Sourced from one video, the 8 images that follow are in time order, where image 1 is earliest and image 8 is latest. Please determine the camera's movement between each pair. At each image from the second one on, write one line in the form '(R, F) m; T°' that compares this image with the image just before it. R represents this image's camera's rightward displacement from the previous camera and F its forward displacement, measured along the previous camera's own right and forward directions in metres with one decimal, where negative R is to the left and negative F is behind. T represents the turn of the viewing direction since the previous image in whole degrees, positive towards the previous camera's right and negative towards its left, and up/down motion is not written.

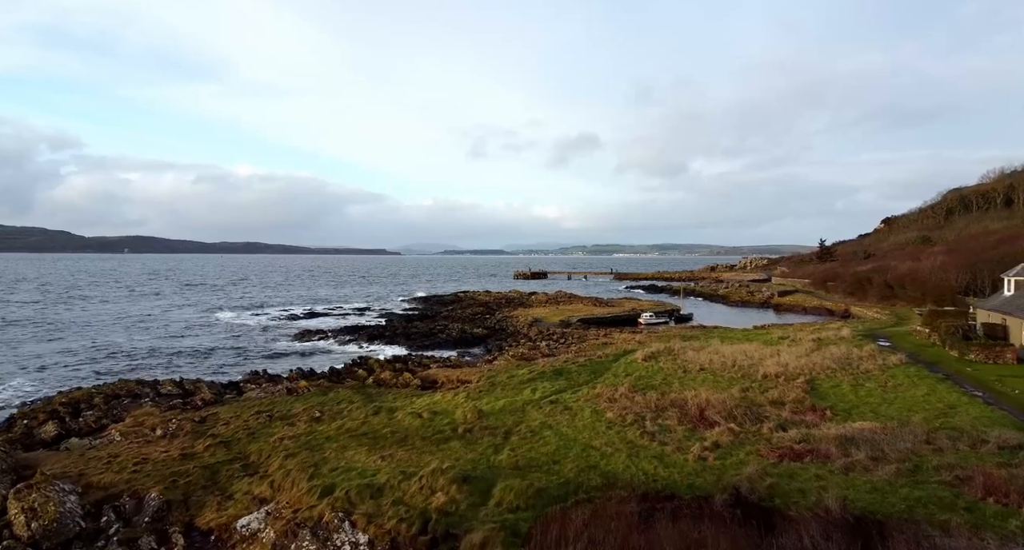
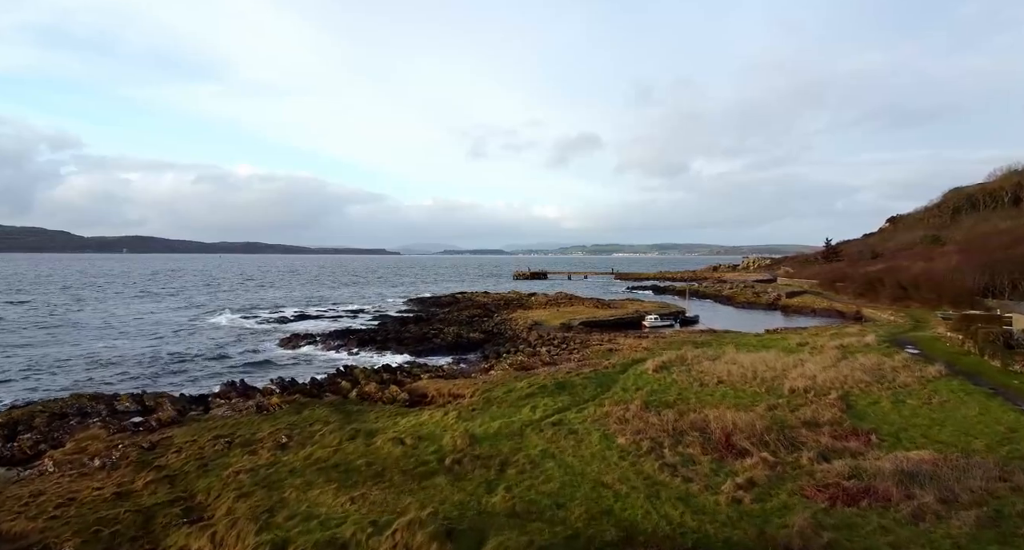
(+0.1, +1.8) m; 0°
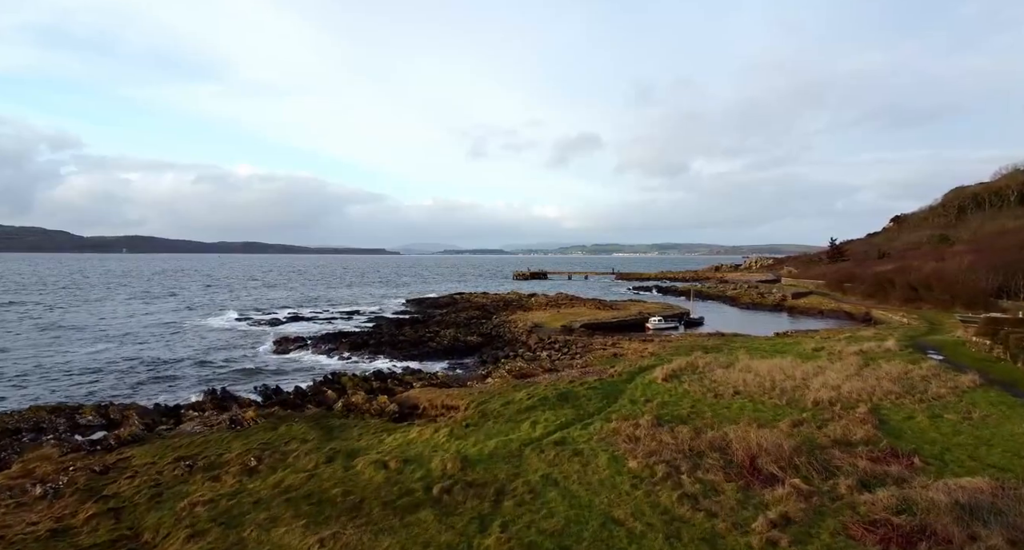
(+0.1, +1.3) m; 0°
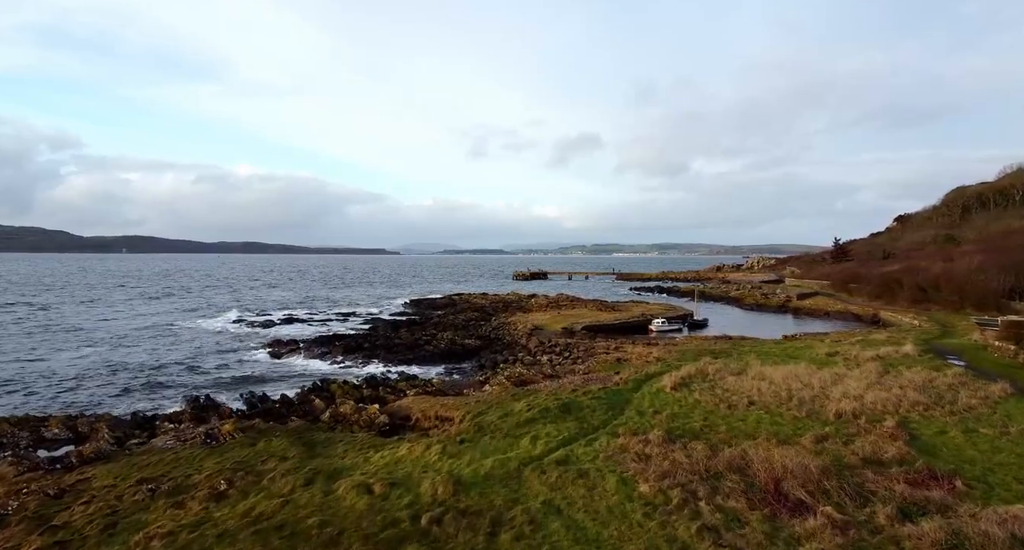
(0.0, +1.0) m; 0°
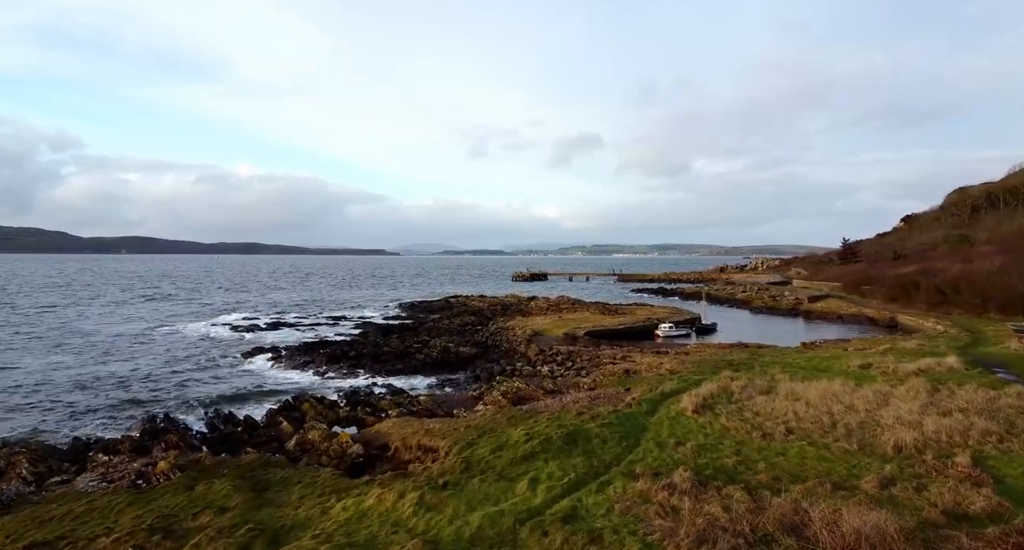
(+0.1, +2.1) m; 0°
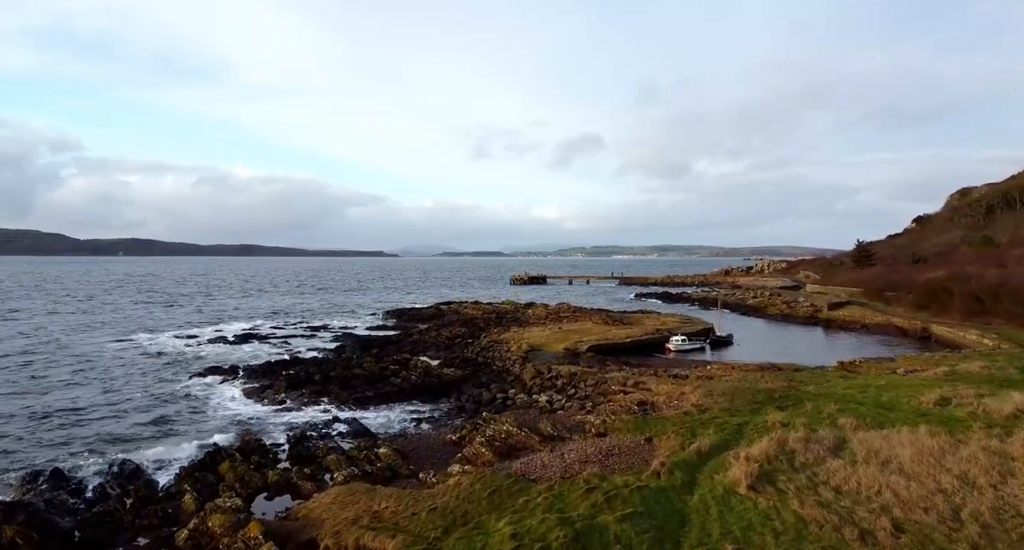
(+0.3, +3.7) m; 0°
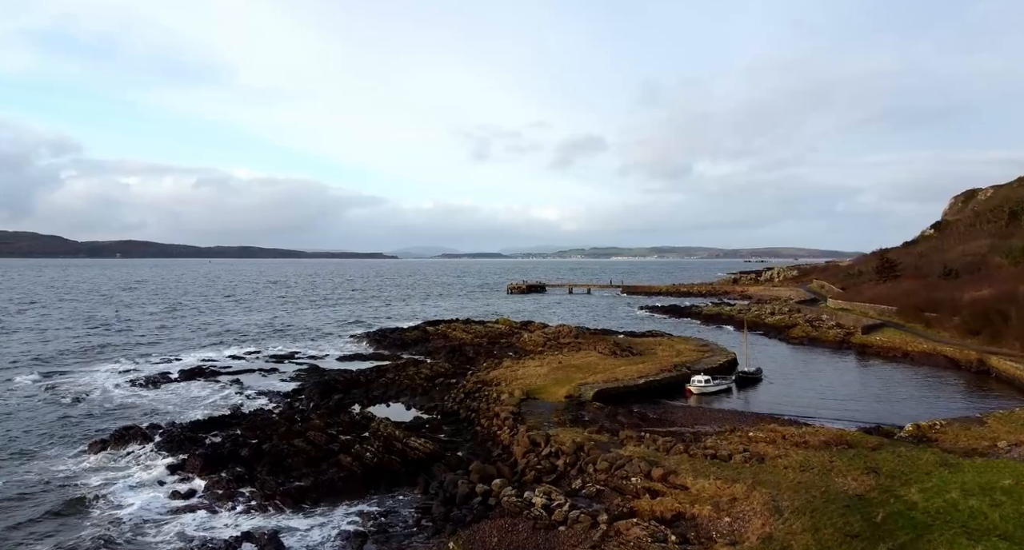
(+0.4, +5.1) m; 0°
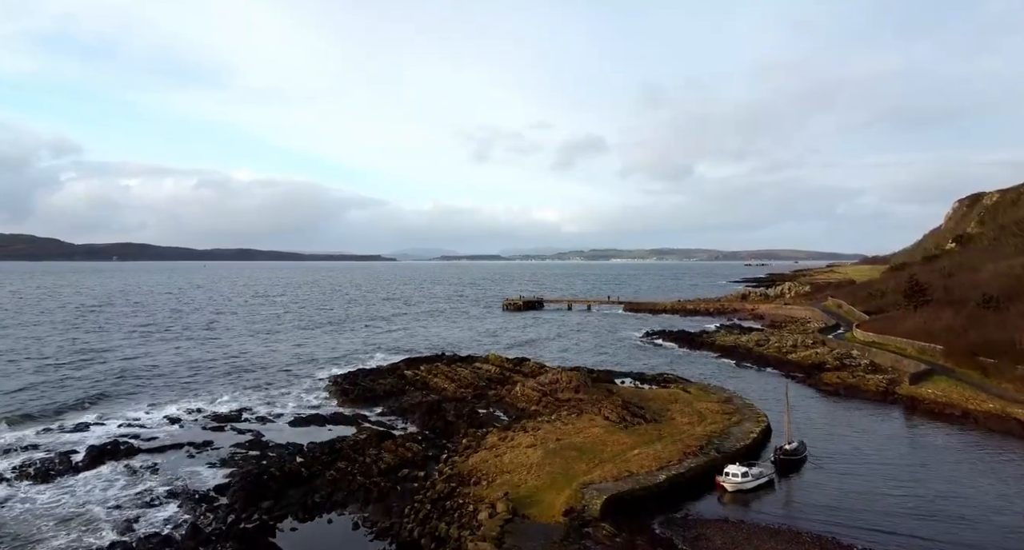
(+0.6, +5.8) m; 0°
